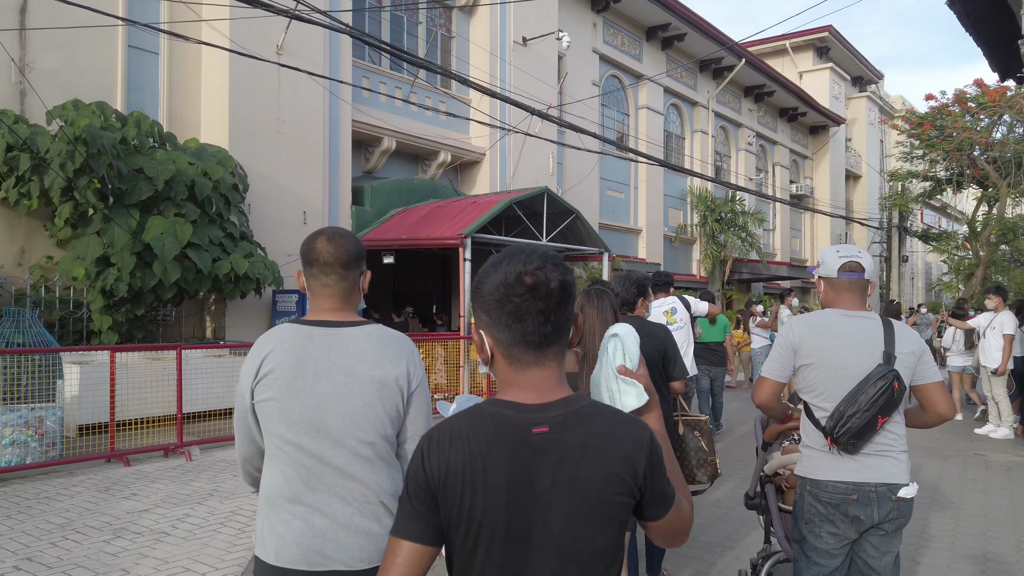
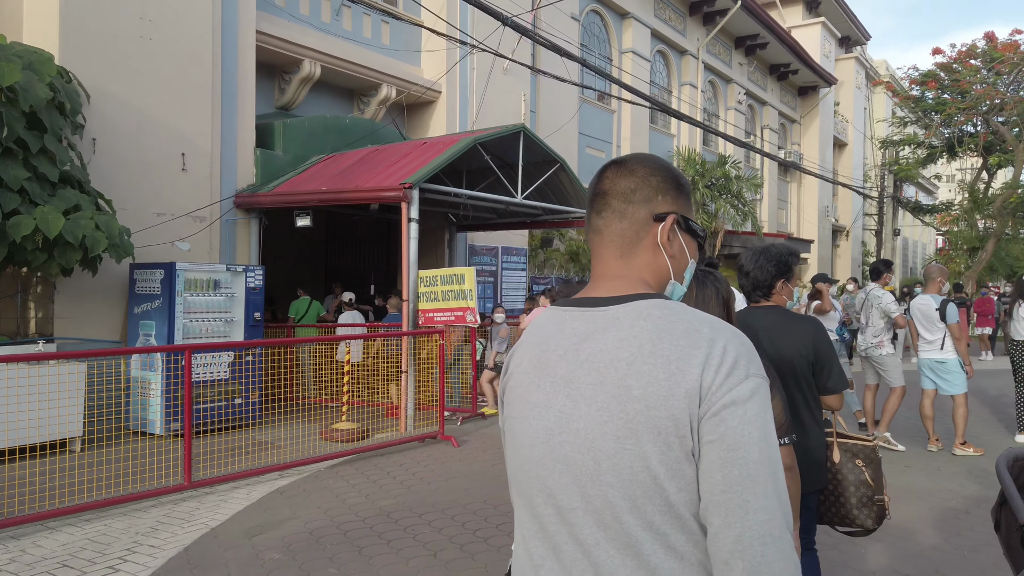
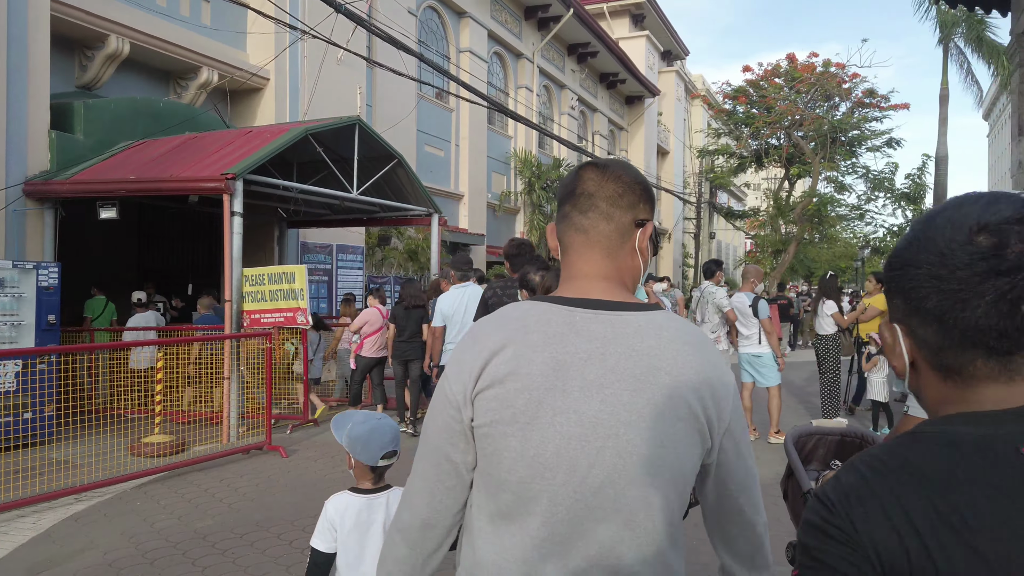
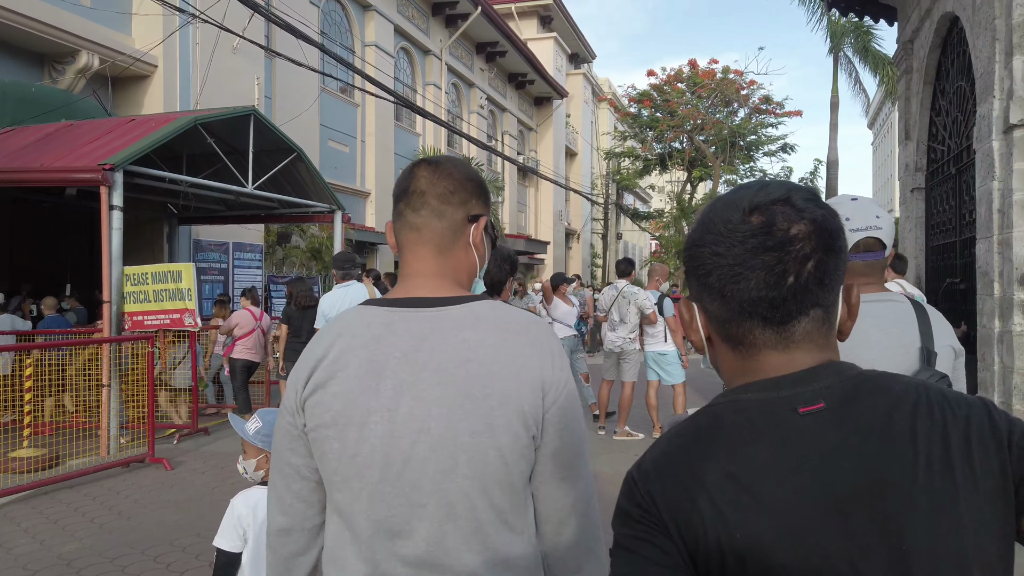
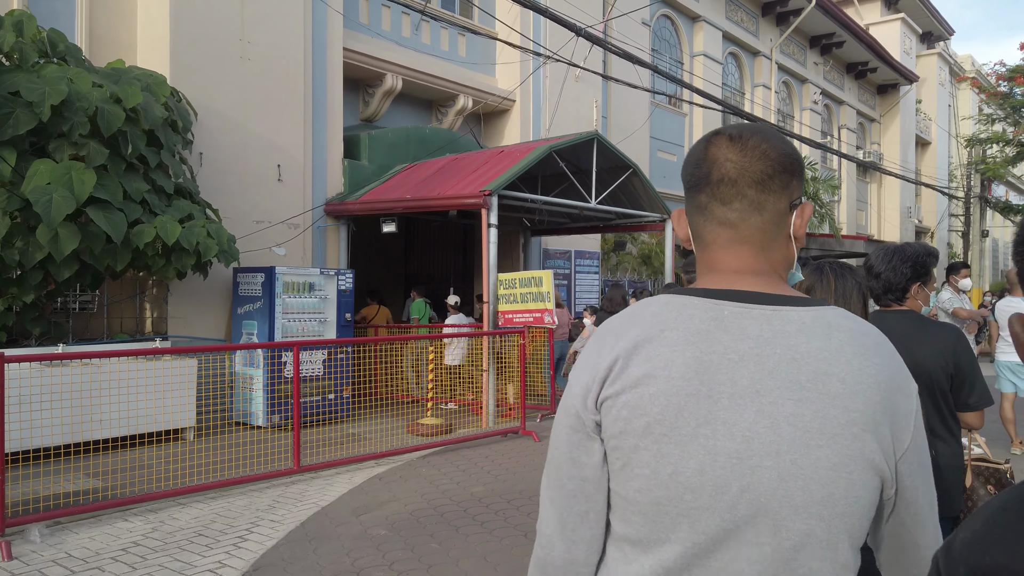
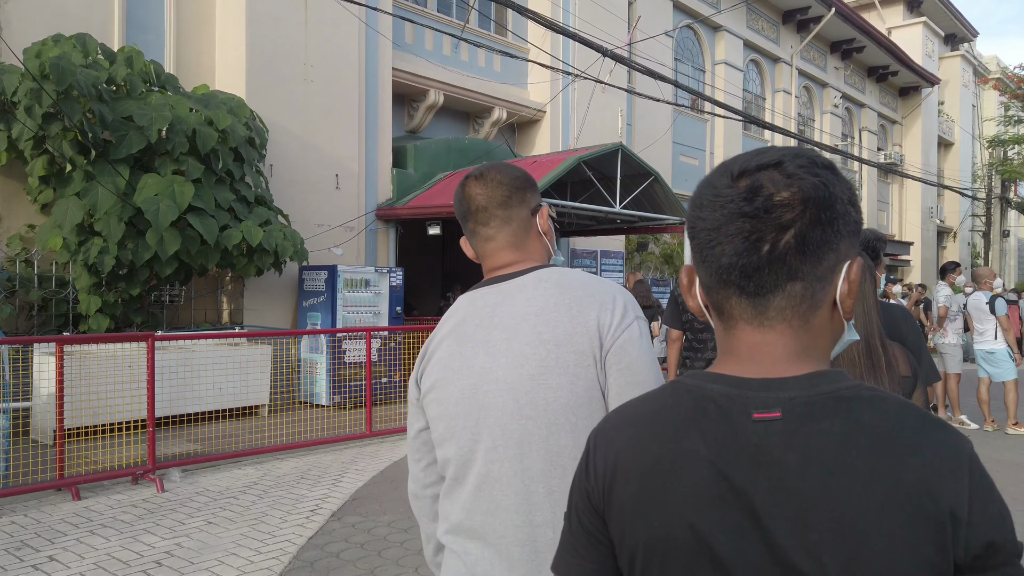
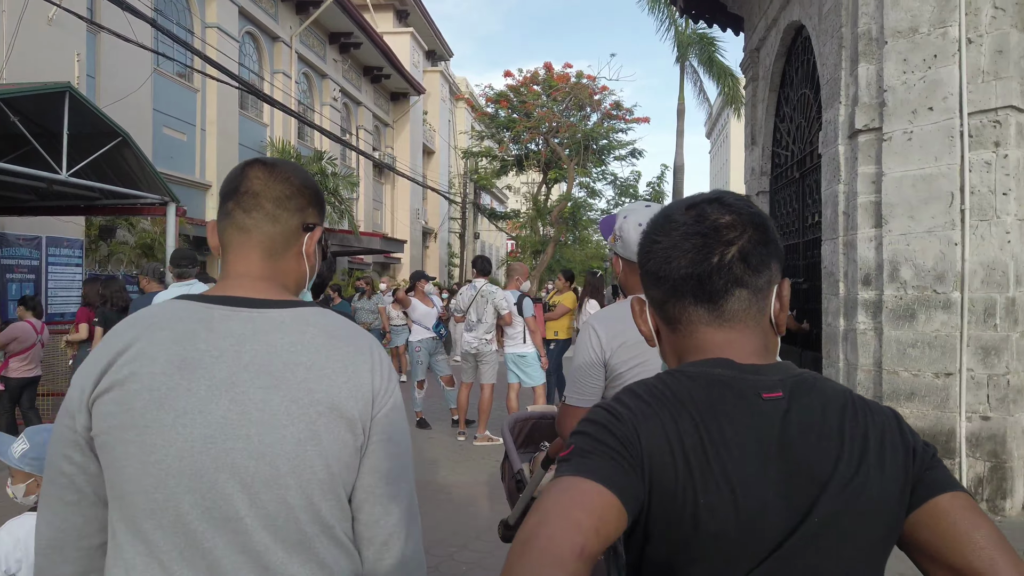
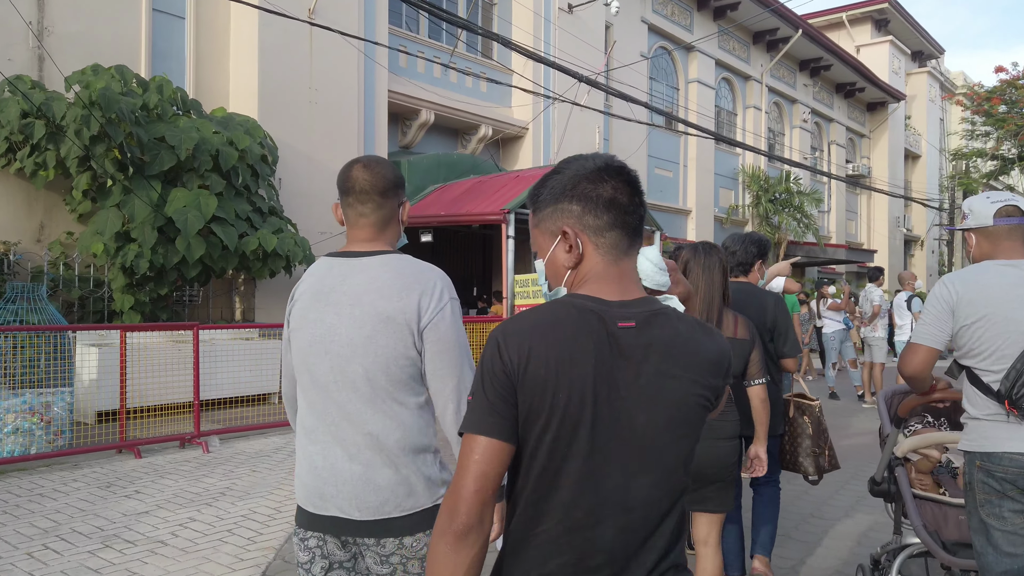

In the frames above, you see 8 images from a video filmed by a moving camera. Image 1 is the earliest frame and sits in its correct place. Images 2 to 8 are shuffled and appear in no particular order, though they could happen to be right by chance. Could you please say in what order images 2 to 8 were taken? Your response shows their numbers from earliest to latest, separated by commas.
8, 6, 5, 2, 3, 4, 7
